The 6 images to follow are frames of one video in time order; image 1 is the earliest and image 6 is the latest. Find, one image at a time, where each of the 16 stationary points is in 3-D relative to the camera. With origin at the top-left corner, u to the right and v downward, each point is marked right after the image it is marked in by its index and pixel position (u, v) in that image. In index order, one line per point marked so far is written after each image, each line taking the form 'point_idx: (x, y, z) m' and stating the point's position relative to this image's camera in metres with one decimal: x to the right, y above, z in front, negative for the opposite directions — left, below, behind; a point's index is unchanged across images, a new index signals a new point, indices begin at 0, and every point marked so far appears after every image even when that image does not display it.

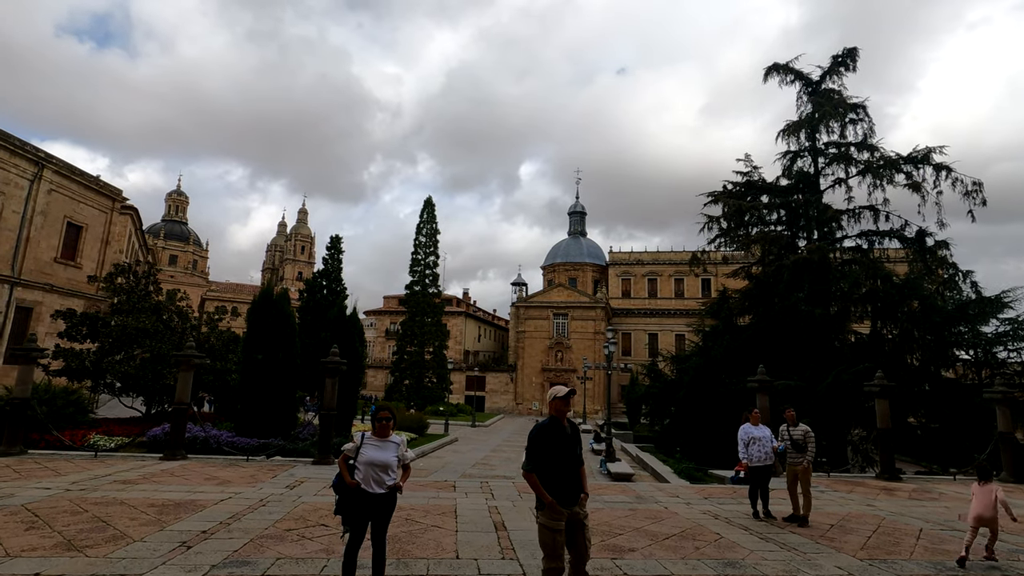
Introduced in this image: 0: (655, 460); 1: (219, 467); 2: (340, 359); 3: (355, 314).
0: (+4.1, -5.0, +15.7) m
1: (-4.2, -2.6, +7.8) m
2: (-3.1, -1.3, +10.2) m
3: (-5.2, -0.8, +18.1) m
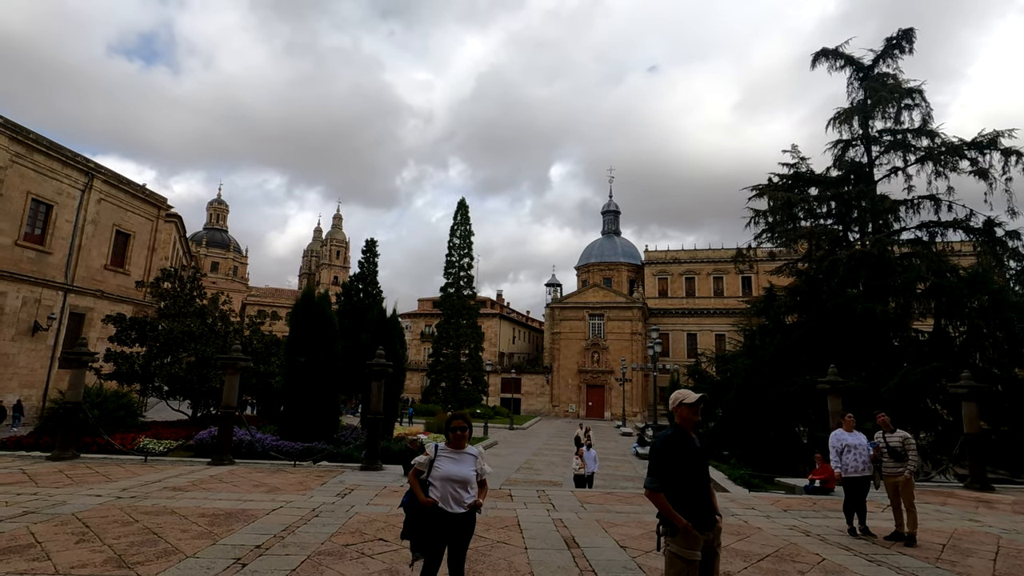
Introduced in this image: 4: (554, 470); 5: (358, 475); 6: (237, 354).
0: (+5.4, -4.9, +15.0) m
1: (-3.4, -2.6, +7.6) m
2: (-2.3, -1.3, +9.9) m
3: (-3.9, -0.9, +18.0) m
4: (+1.1, -4.8, +14.2) m
5: (-2.3, -2.8, +8.0) m
6: (-5.2, -1.2, +10.1) m
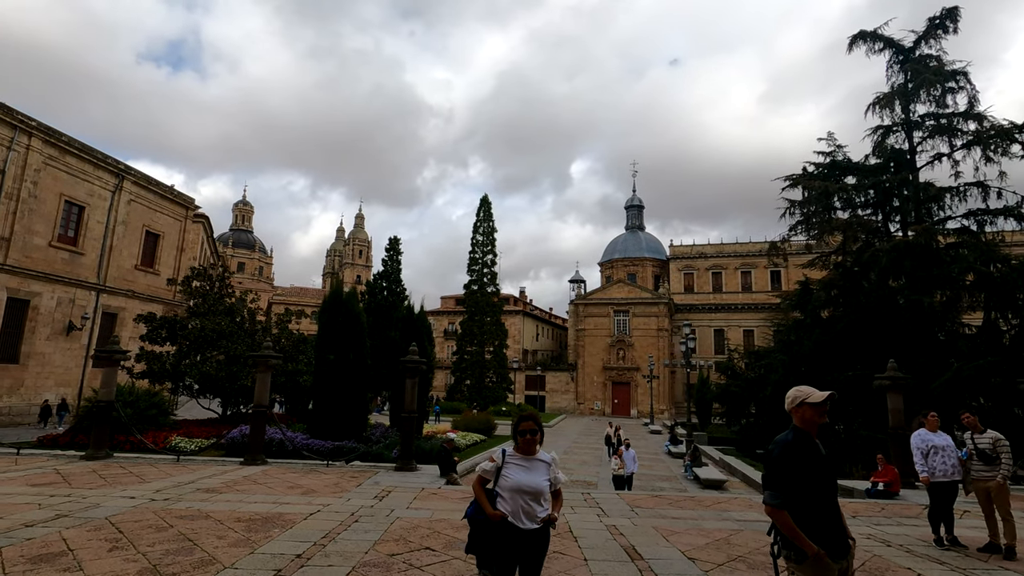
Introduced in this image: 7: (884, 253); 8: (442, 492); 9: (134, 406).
0: (+6.2, -4.7, +14.5) m
1: (-2.9, -2.5, +7.4) m
2: (-1.6, -1.2, +9.7) m
3: (-3.0, -0.8, +17.8) m
4: (+1.9, -4.7, +13.8) m
5: (-1.7, -2.7, +7.7) m
6: (-4.5, -1.1, +10.0) m
7: (+12.8, +1.2, +18.6) m
8: (-0.8, -2.6, +6.6) m
9: (-8.7, -2.7, +12.4) m
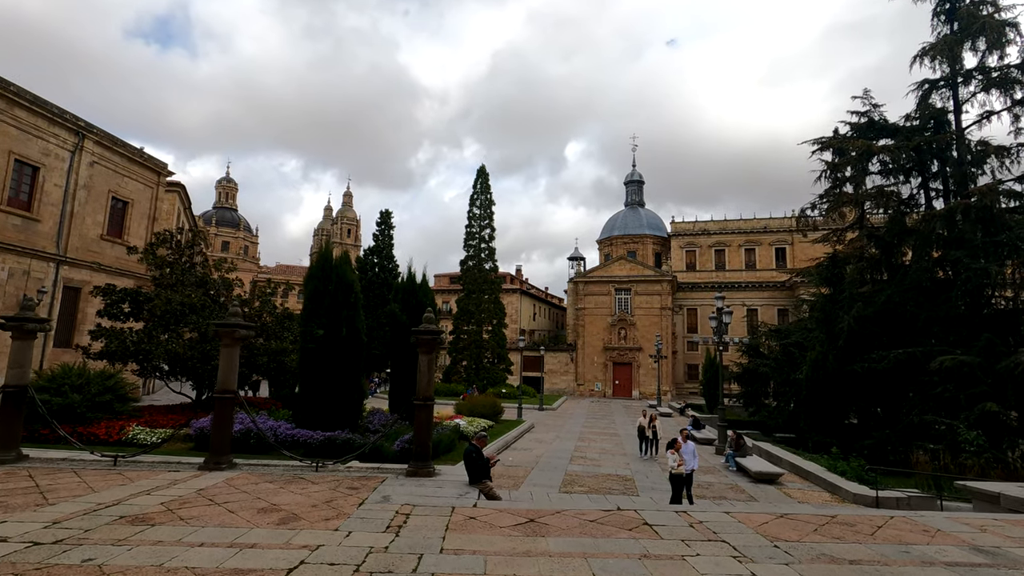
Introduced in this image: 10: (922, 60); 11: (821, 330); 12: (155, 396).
0: (+6.6, -3.9, +12.8) m
1: (-2.4, -2.0, +5.5) m
2: (-1.1, -0.6, +7.8) m
3: (-2.6, +0.1, +15.8) m
4: (+2.3, -3.9, +12.1) m
5: (-1.2, -2.1, +5.8) m
6: (-4.0, -0.5, +8.0) m
7: (+13.1, +2.1, +16.9) m
8: (-0.3, -2.0, +4.8) m
9: (-8.3, -2.0, +10.4) m
10: (+13.8, +7.7, +18.2) m
11: (+10.9, -1.5, +19.0) m
12: (-11.7, -3.5, +17.7) m
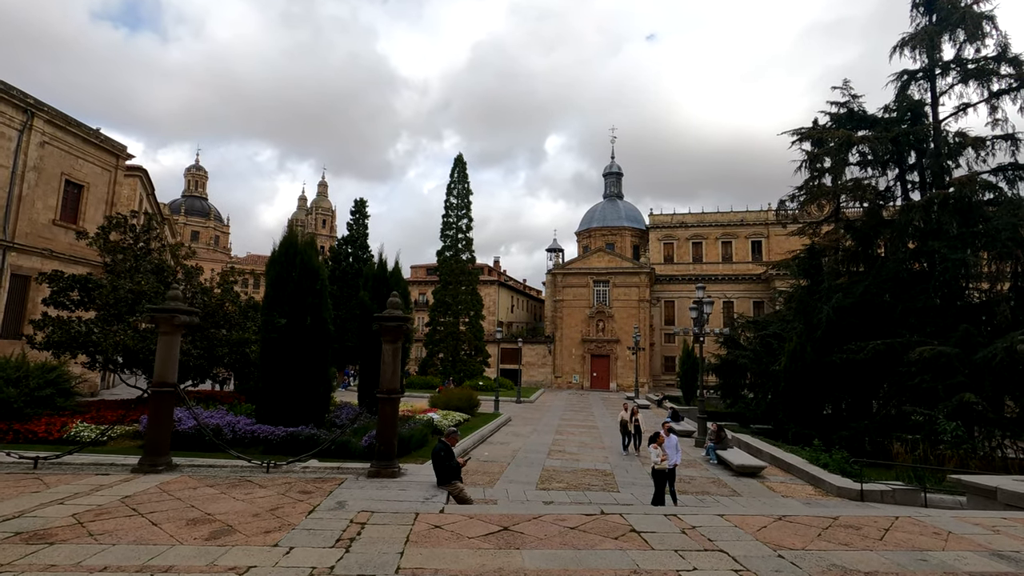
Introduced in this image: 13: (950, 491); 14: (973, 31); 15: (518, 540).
0: (+6.0, -3.7, +12.6) m
1: (-2.6, -1.8, +4.9) m
2: (-1.5, -0.4, +7.2) m
3: (-3.3, +0.5, +15.1) m
4: (+1.8, -3.6, +11.7) m
5: (-1.5, -1.9, +5.3) m
6: (-4.4, -0.3, +7.3) m
7: (+12.4, +2.4, +16.8) m
8: (-0.5, -1.9, +4.3) m
9: (-8.7, -1.7, +9.6) m
10: (+13.1, +8.0, +18.1) m
11: (+10.1, -1.2, +18.9) m
12: (-12.4, -3.2, +16.7) m
13: (+7.4, -3.4, +9.1) m
14: (+15.1, +8.5, +17.8) m
15: (0.0, -2.0, +4.2) m
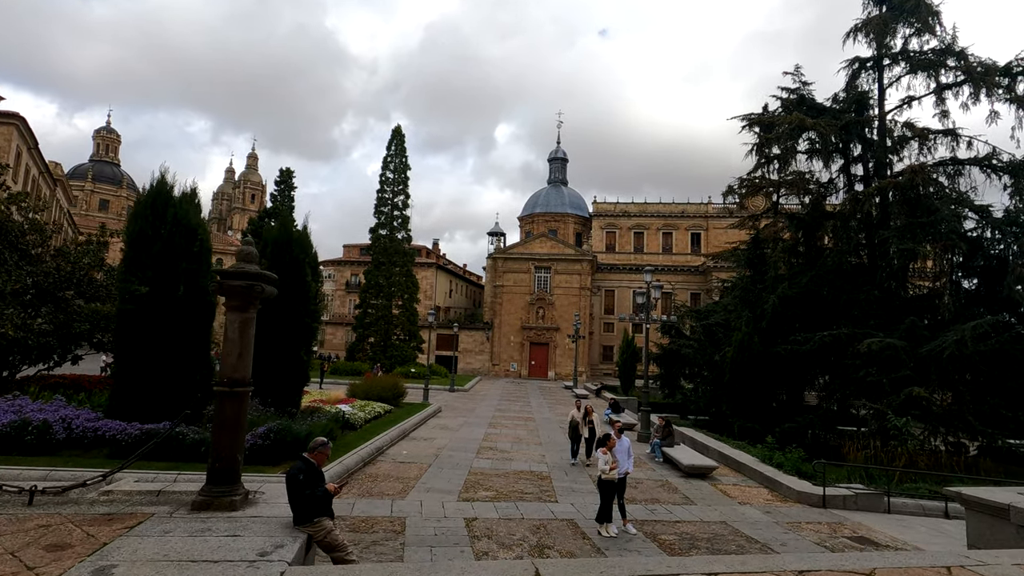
0: (+4.5, -3.3, +11.7) m
1: (-3.2, -1.4, +3.1) m
2: (-2.3, 0.0, +5.4) m
3: (-4.9, +1.1, +13.1) m
4: (+0.4, -3.2, +10.3) m
5: (-2.1, -1.5, +3.6) m
6: (-5.2, +0.3, +5.2) m
7: (+10.6, +2.7, +16.4) m
8: (-1.1, -1.5, +2.7) m
9: (-9.8, -1.0, +7.1) m
10: (+11.2, +8.2, +17.7) m
11: (+7.9, -0.8, +18.4) m
12: (-14.3, -2.2, +13.7) m
13: (+6.2, -3.2, +8.3) m
14: (+13.3, +8.7, +17.6) m
15: (-0.5, -1.6, +2.7) m
